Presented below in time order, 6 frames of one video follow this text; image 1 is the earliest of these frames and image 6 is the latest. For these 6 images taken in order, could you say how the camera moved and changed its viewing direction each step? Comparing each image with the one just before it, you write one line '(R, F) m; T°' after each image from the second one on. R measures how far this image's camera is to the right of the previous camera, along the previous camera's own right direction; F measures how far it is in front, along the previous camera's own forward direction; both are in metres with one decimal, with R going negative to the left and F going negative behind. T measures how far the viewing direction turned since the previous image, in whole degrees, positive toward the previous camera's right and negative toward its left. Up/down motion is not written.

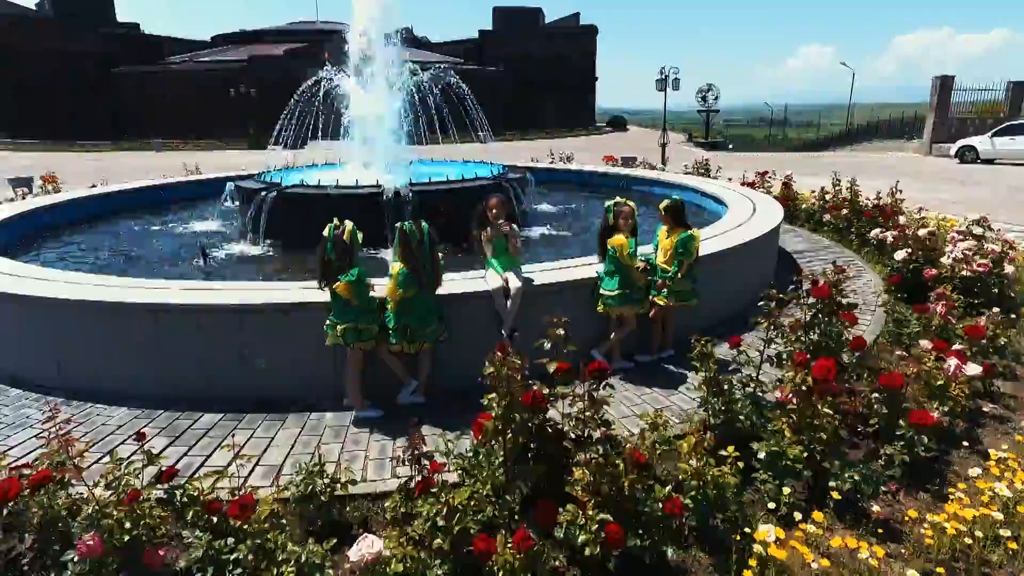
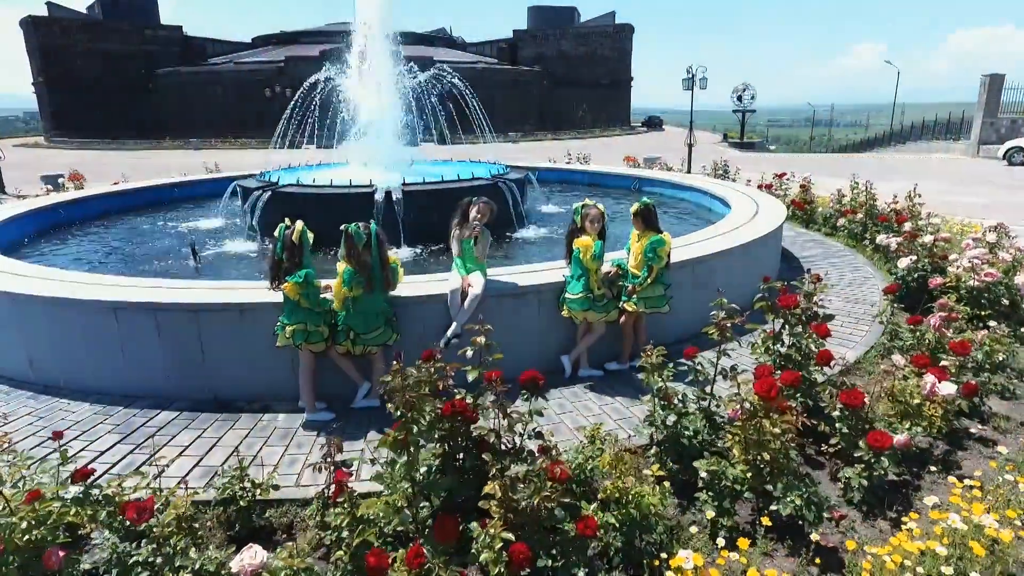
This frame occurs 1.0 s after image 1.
(+0.5, +0.1) m; -3°
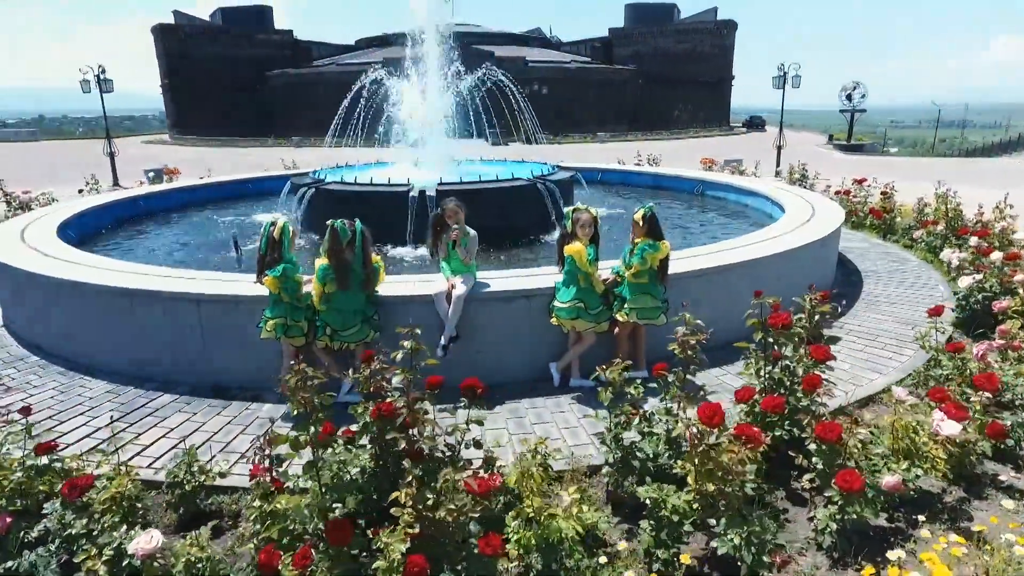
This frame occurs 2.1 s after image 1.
(+0.7, +0.1) m; -8°
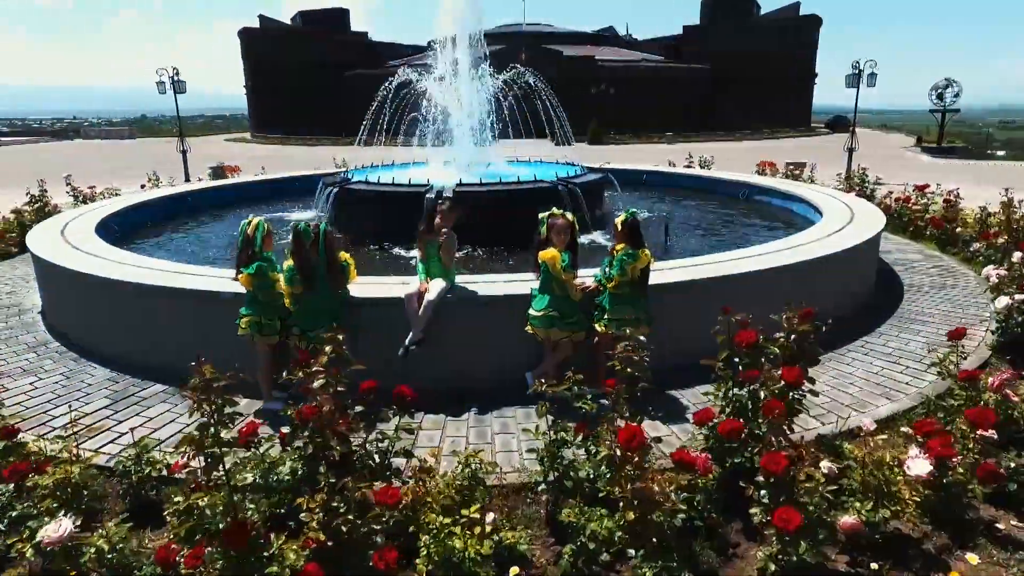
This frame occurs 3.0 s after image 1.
(+0.7, +0.1) m; -6°
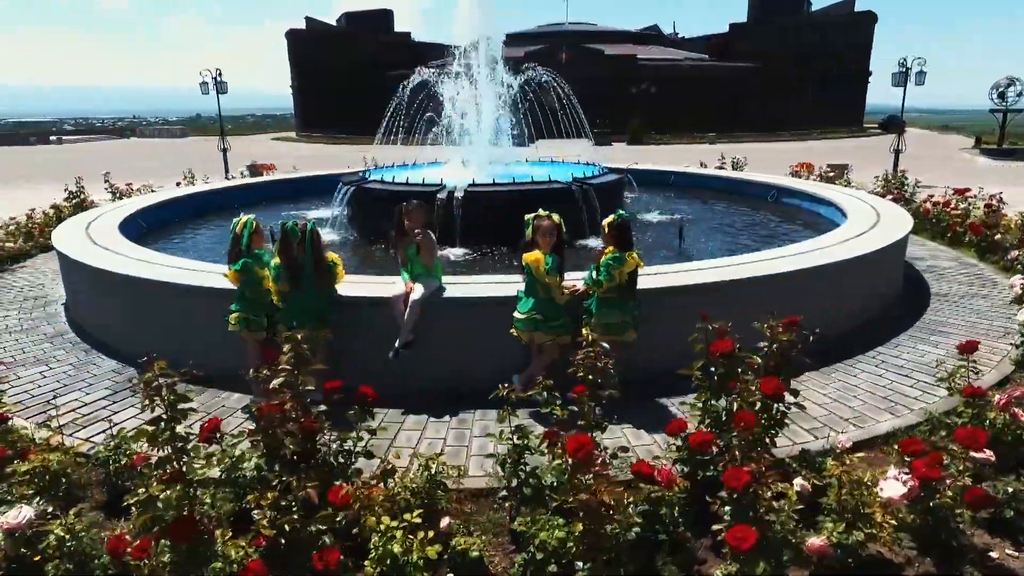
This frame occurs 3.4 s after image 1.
(+0.4, +0.1) m; -4°
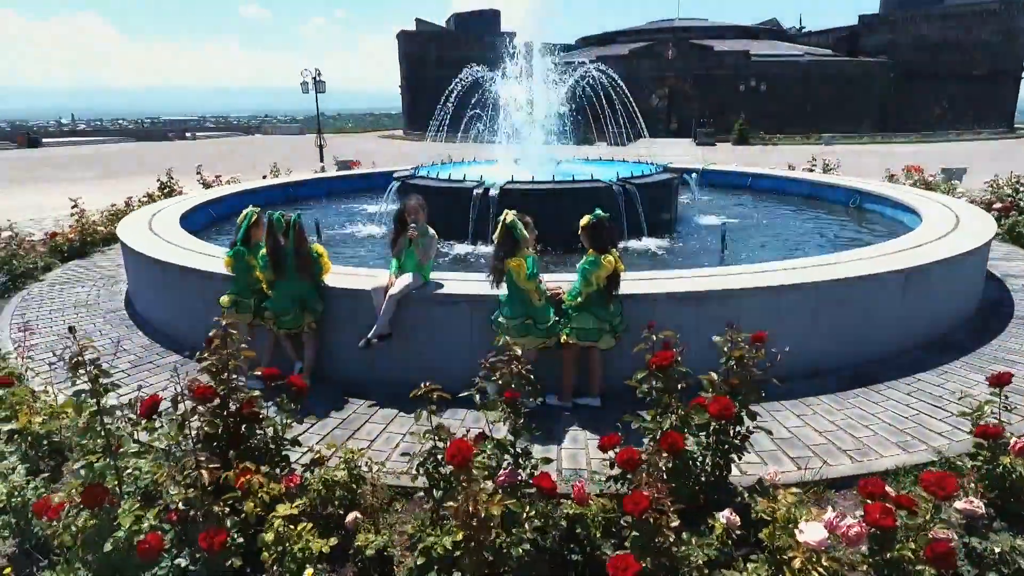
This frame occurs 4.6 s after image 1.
(+0.8, +0.2) m; -10°
